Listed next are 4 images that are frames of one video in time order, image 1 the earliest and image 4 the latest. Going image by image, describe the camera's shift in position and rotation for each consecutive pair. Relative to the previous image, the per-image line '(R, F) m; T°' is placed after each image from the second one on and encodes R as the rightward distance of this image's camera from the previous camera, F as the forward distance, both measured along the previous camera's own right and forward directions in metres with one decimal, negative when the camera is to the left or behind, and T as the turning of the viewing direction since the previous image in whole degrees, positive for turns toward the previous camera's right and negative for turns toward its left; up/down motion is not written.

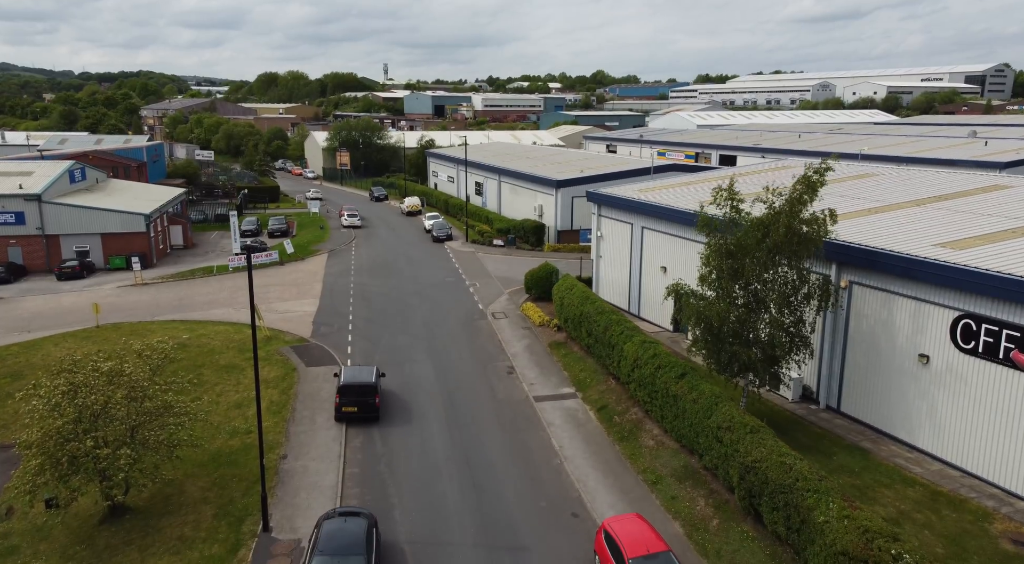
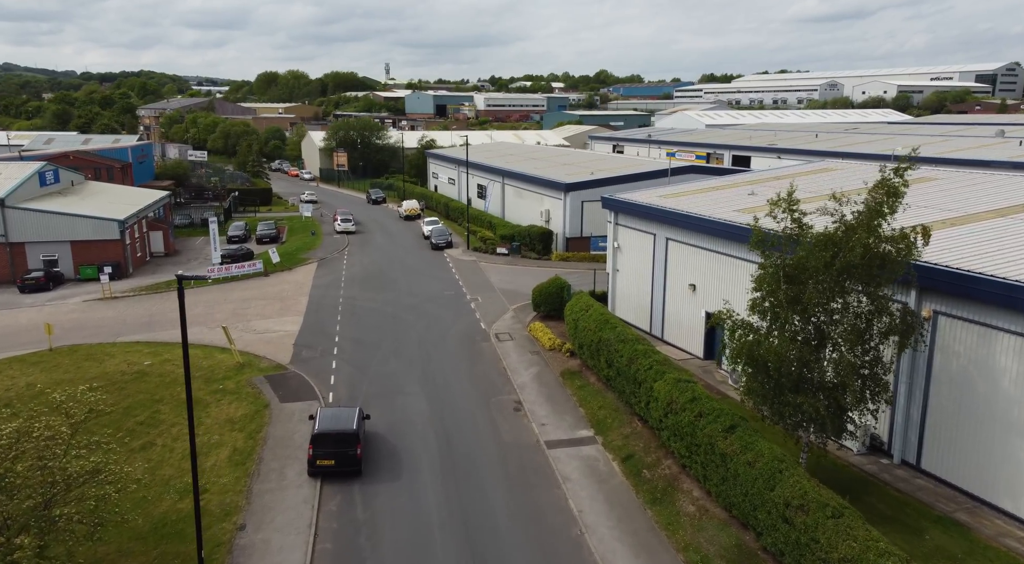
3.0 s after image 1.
(-0.2, +3.6) m; 0°
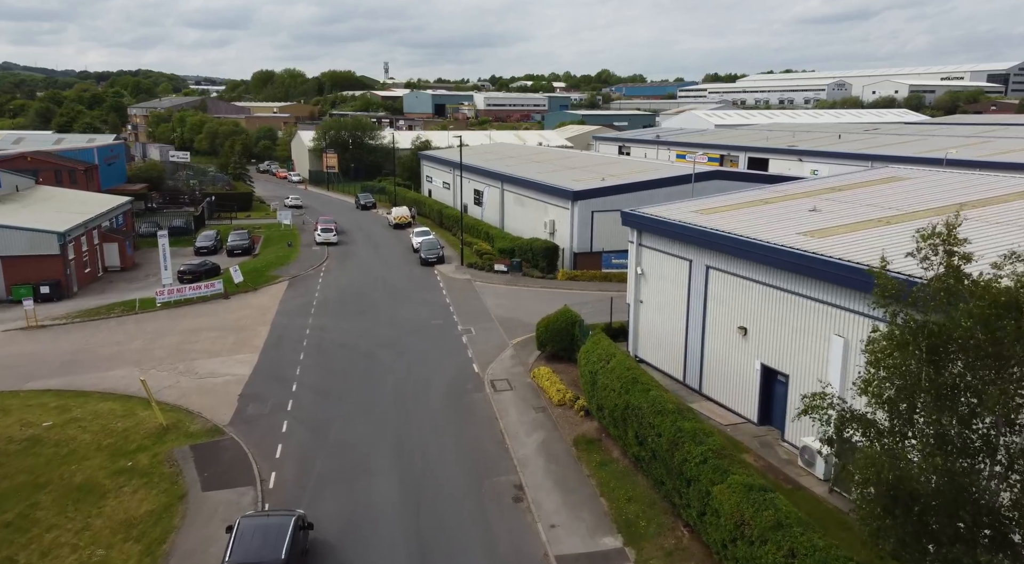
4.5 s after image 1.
(0.0, +5.5) m; 0°
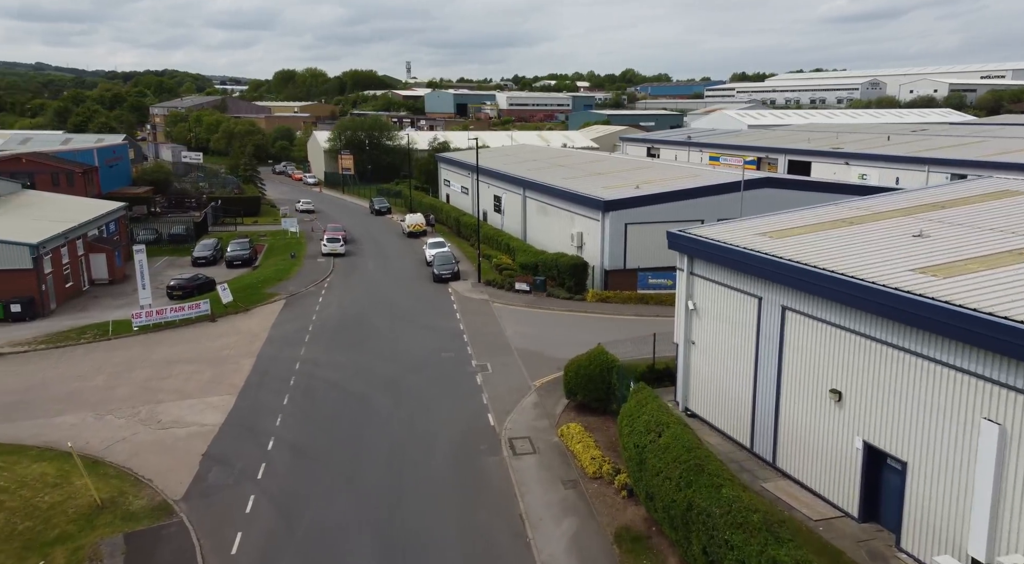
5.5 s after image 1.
(0.0, +4.2) m; -2°
